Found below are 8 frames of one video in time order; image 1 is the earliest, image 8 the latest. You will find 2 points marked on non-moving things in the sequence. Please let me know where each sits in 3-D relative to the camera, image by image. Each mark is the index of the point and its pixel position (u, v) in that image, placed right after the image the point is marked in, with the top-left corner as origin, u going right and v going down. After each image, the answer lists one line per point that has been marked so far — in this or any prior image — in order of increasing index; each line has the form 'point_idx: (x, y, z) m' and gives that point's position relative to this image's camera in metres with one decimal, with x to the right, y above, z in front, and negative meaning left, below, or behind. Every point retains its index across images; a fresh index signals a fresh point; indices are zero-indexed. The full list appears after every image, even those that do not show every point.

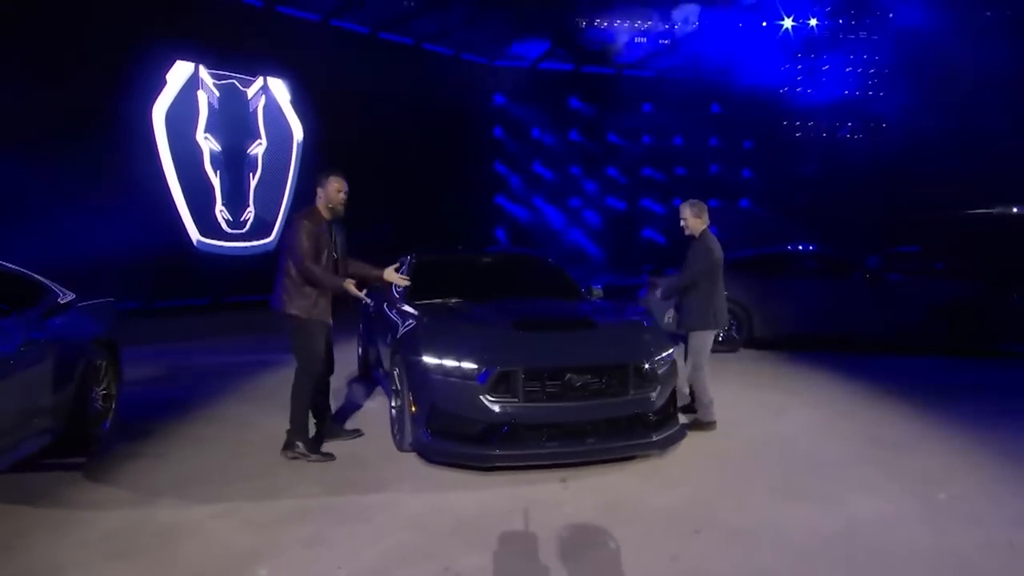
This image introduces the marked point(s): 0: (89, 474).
0: (-2.5, -1.1, +4.8) m
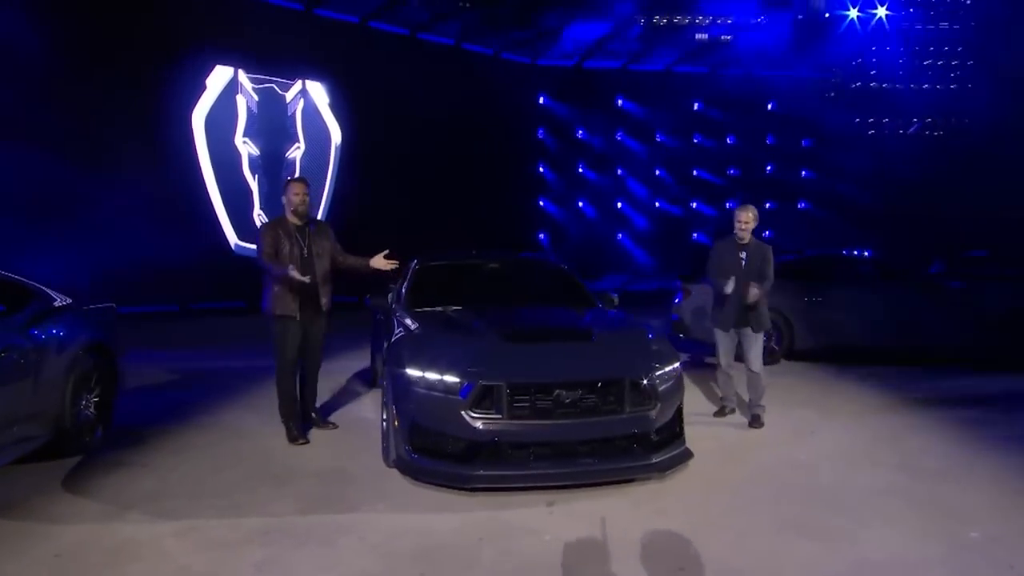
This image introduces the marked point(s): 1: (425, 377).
0: (-2.6, -1.1, +4.7) m
1: (-0.5, -0.5, +4.6) m
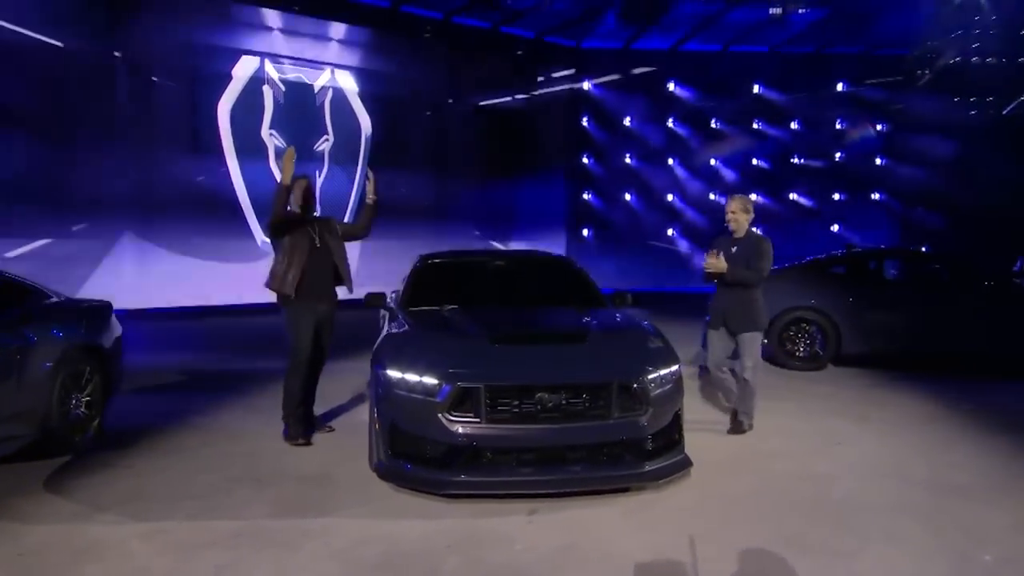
0: (-2.6, -1.1, +4.7) m
1: (-0.6, -0.5, +4.4) m
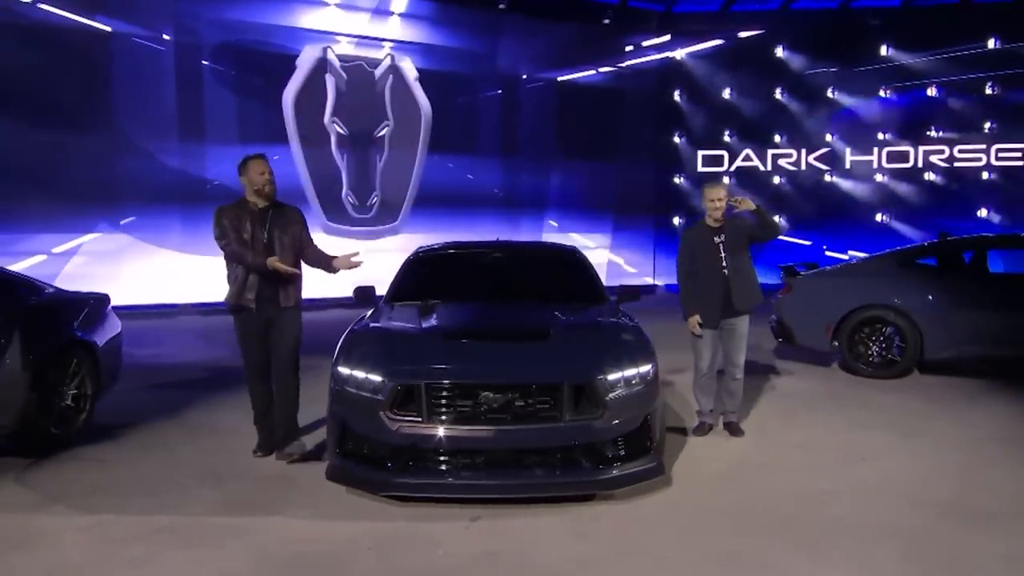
0: (-2.8, -1.1, +4.8) m
1: (-0.8, -0.4, +4.3) m
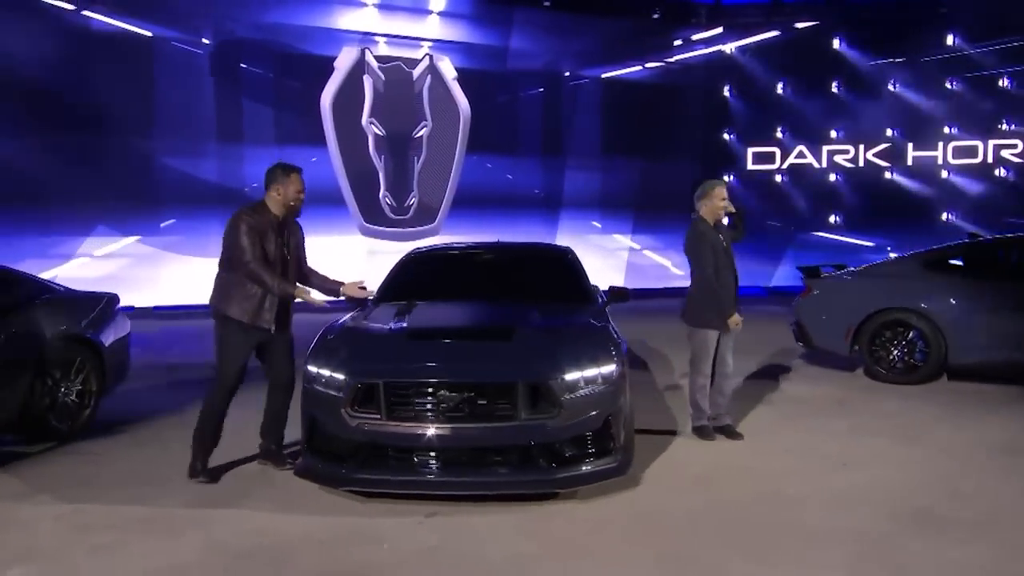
0: (-3.0, -1.1, +5.1) m
1: (-1.0, -0.4, +4.4) m
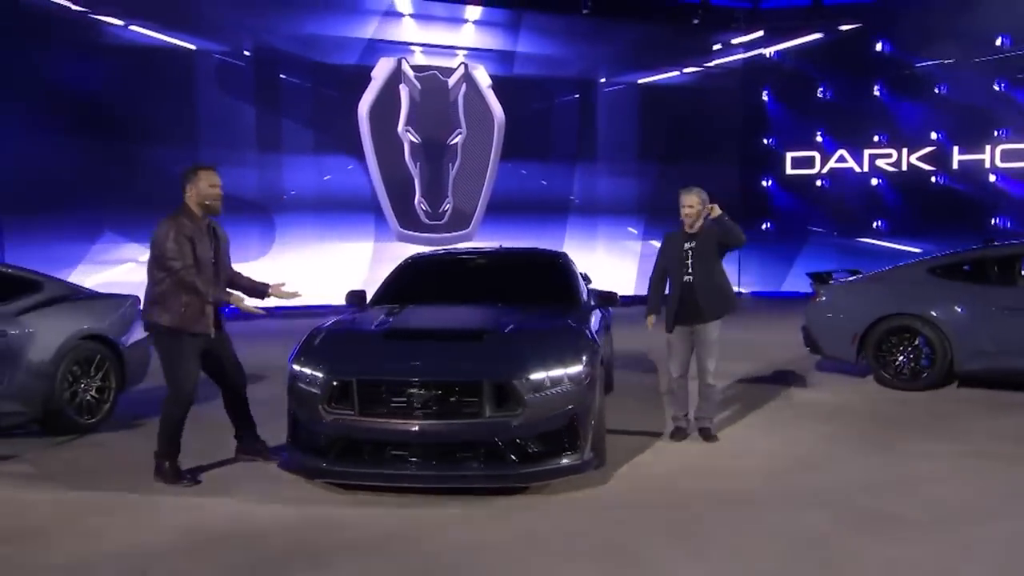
0: (-3.1, -1.1, +5.4) m
1: (-1.2, -0.5, +4.7) m
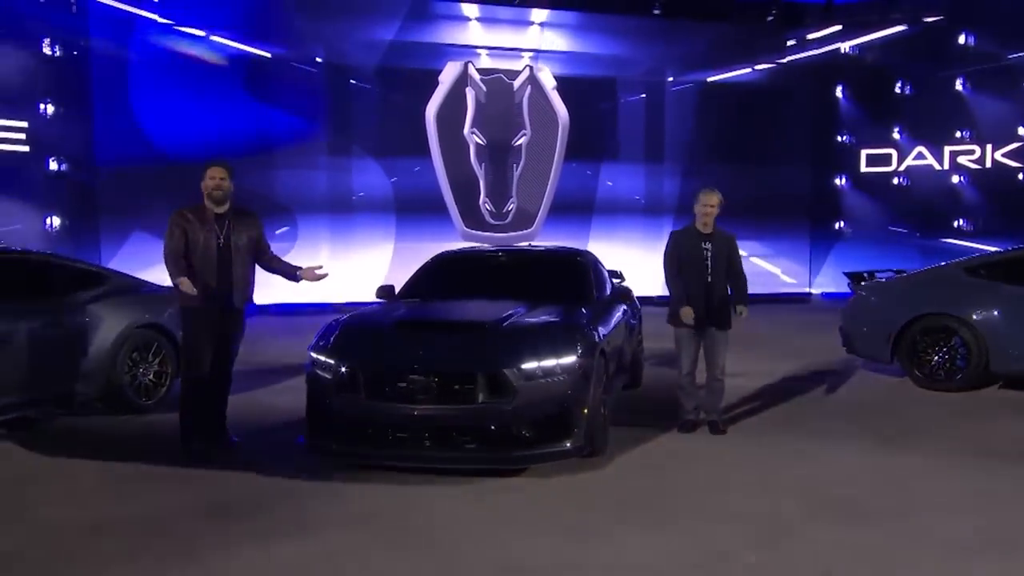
0: (-3.0, -1.0, +6.0) m
1: (-1.2, -0.4, +5.1) m
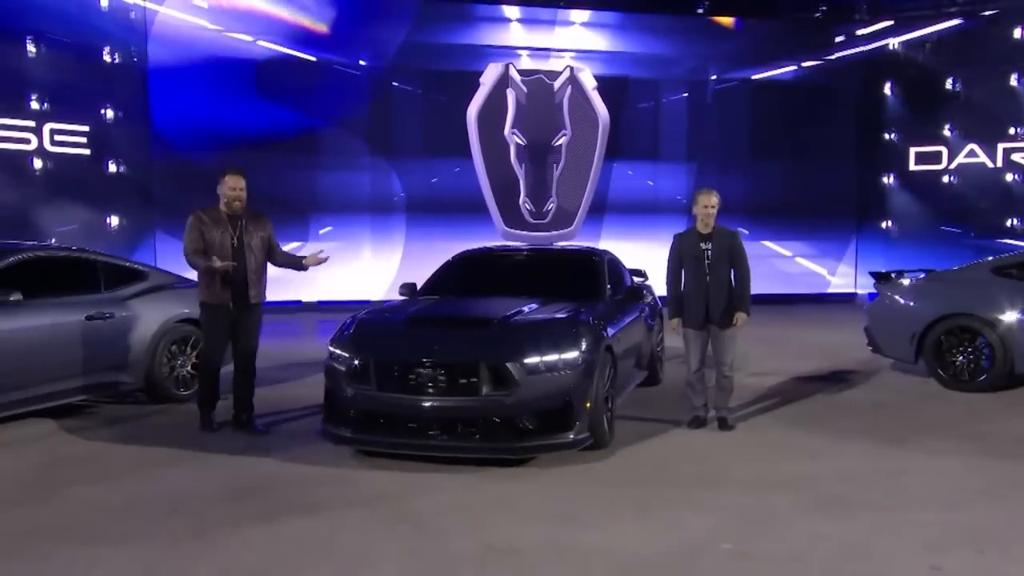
0: (-2.9, -1.0, +6.4) m
1: (-1.1, -0.4, +5.3) m
